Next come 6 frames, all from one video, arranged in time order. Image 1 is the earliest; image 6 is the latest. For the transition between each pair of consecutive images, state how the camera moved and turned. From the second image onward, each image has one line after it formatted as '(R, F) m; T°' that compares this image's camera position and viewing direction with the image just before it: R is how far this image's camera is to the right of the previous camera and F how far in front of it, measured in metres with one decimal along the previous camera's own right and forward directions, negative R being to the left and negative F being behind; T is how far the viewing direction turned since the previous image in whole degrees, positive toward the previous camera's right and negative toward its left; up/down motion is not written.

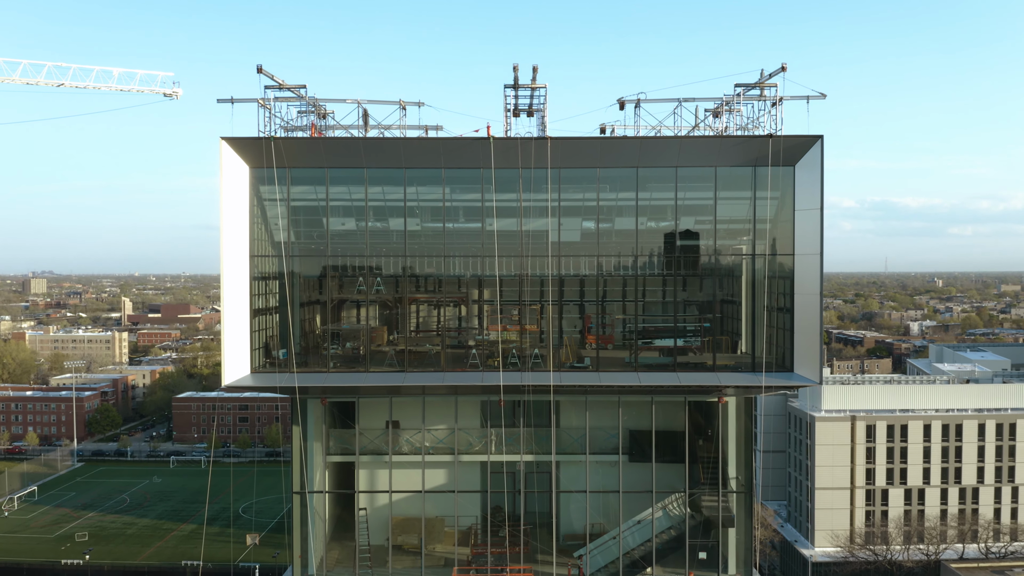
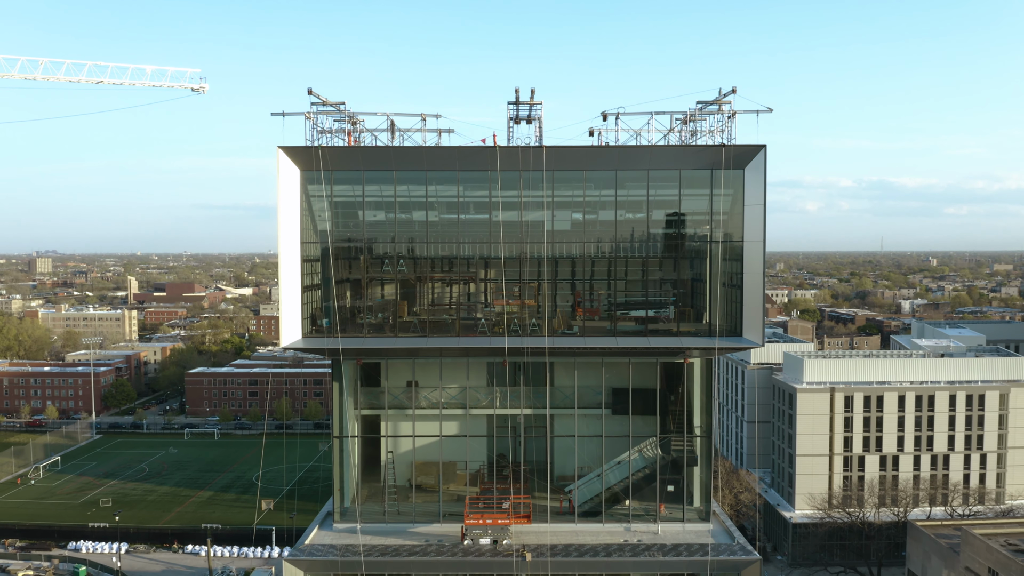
(0.0, -1.9) m; 0°
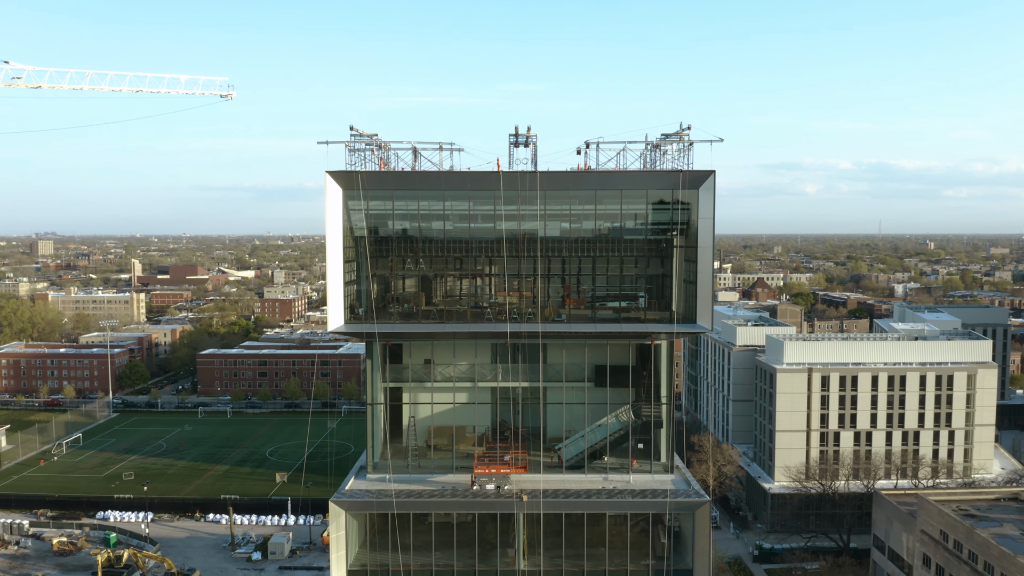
(0.0, -2.6) m; 0°
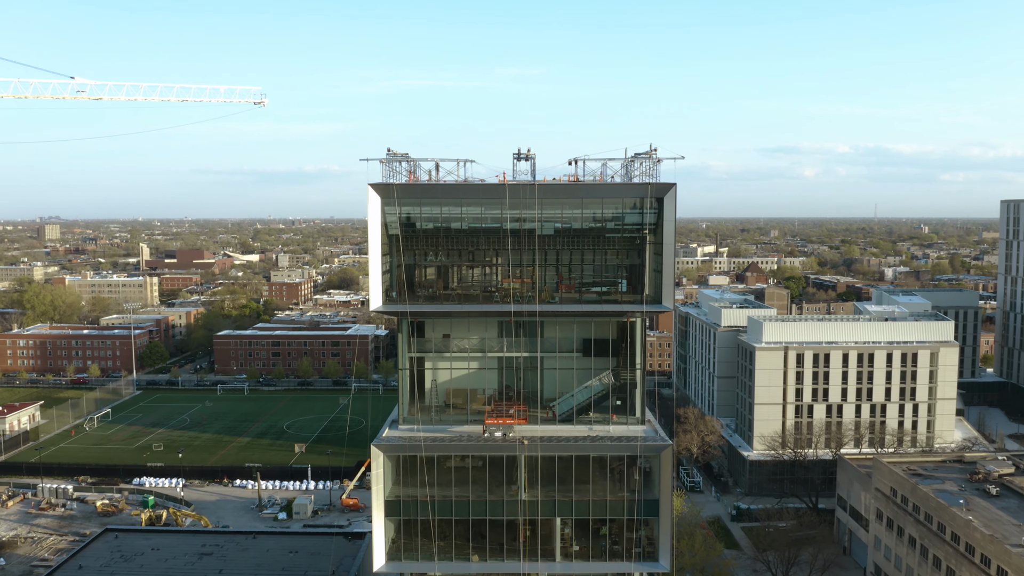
(-0.1, -3.5) m; 0°
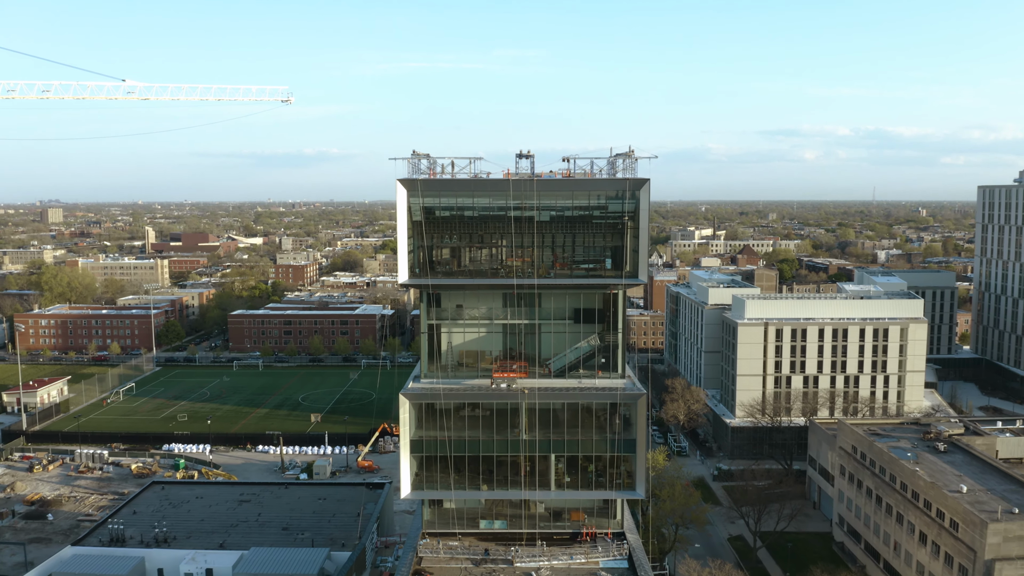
(-0.1, -3.4) m; 0°
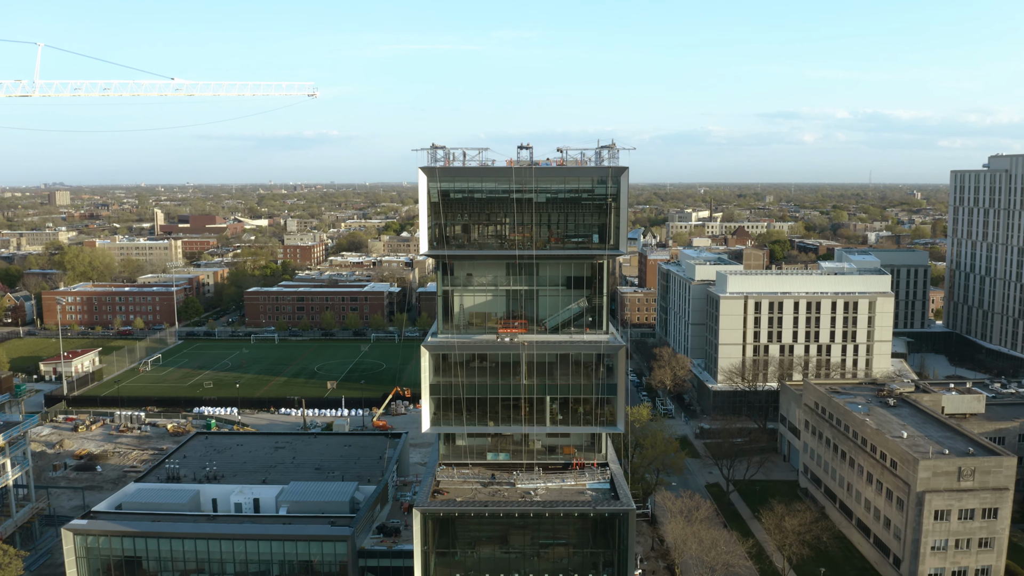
(0.0, -4.2) m; 0°
